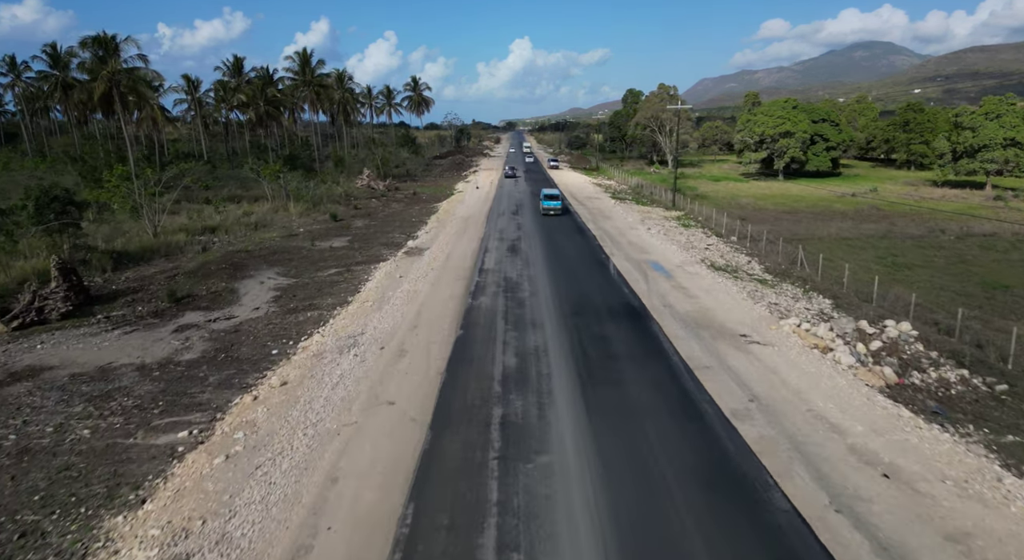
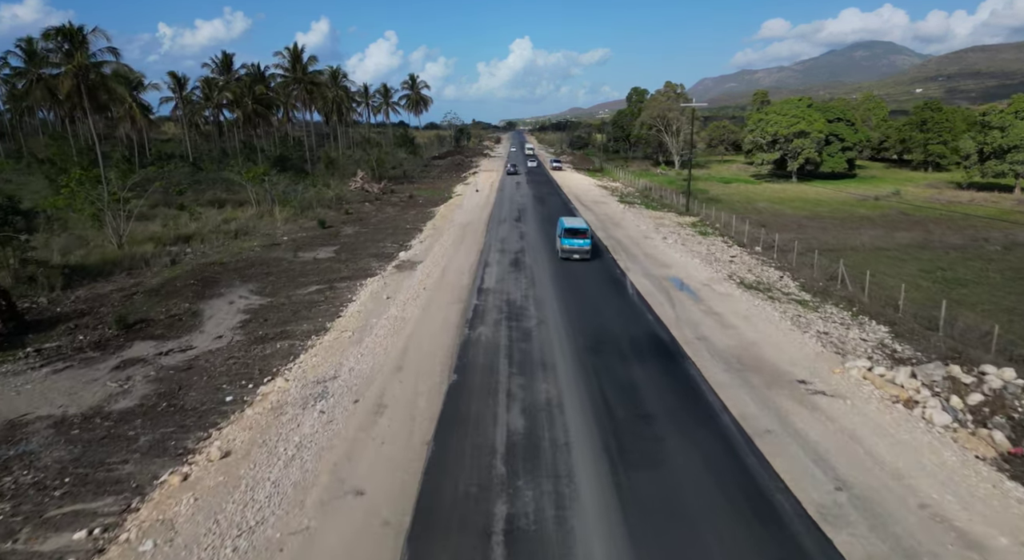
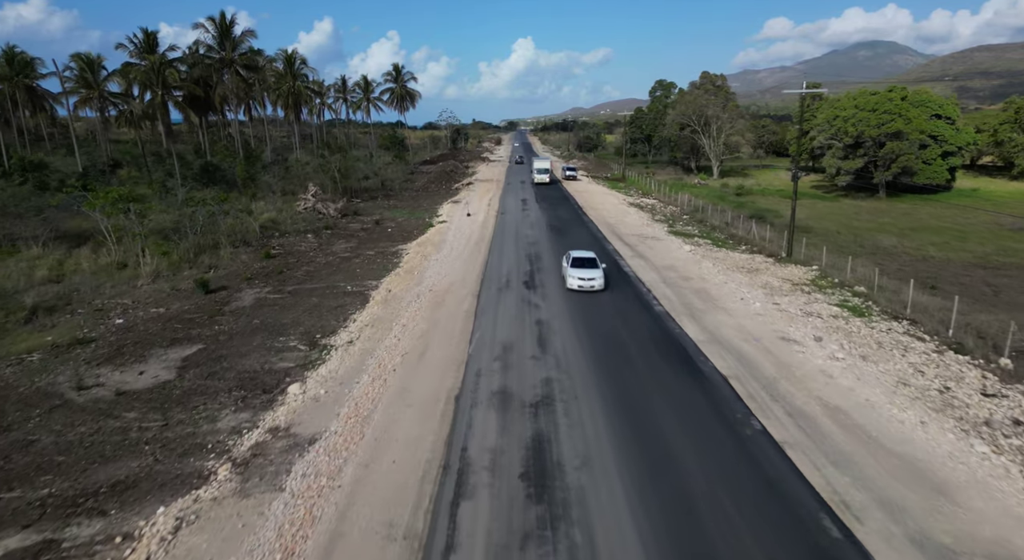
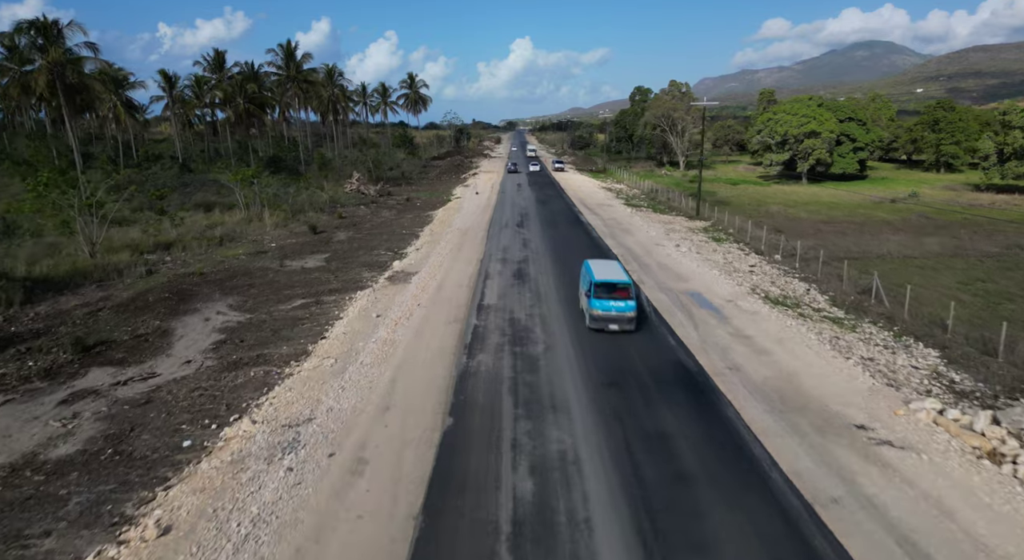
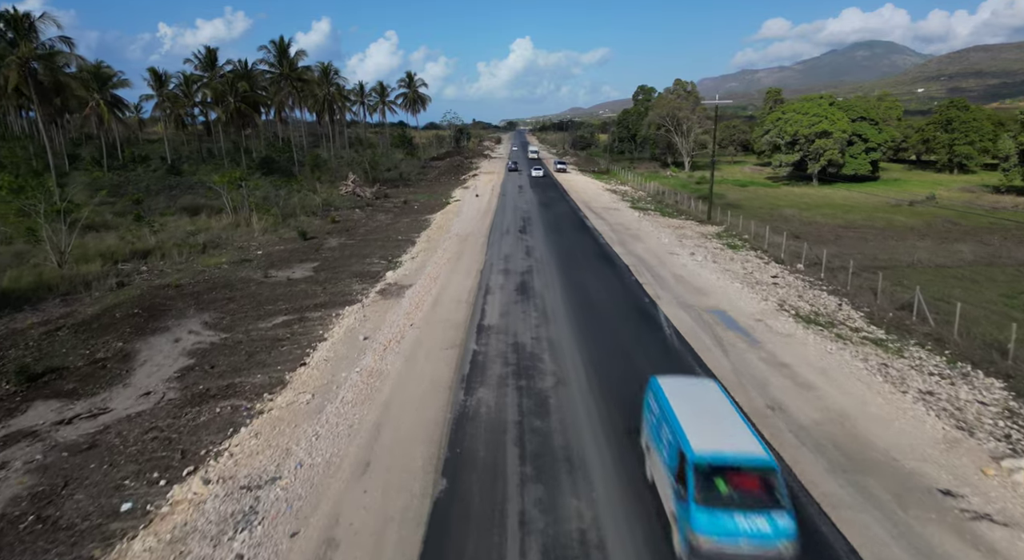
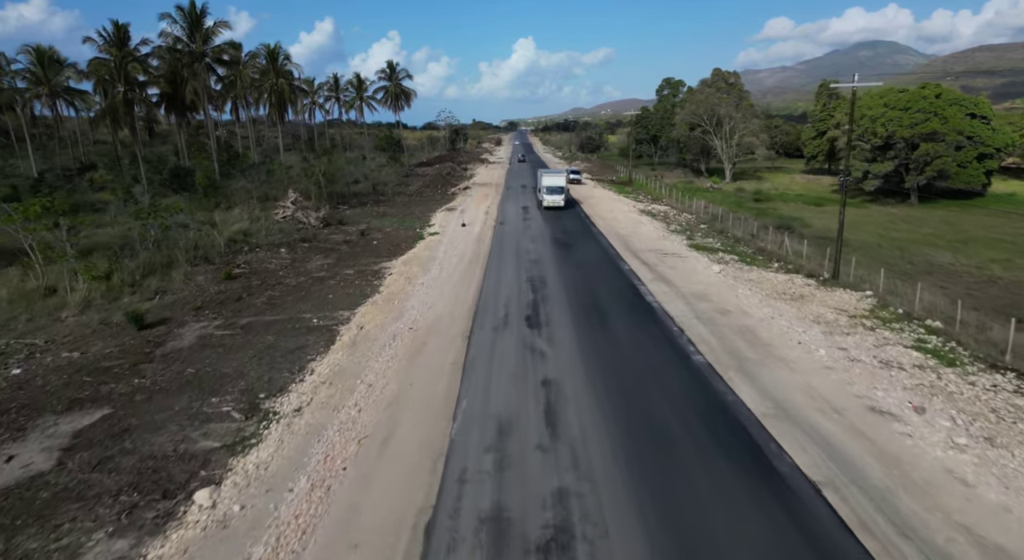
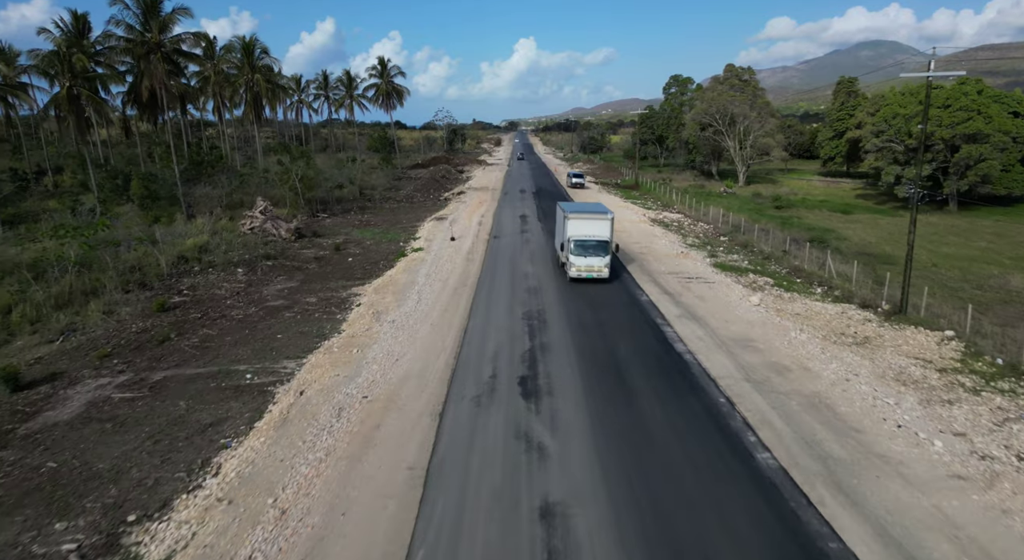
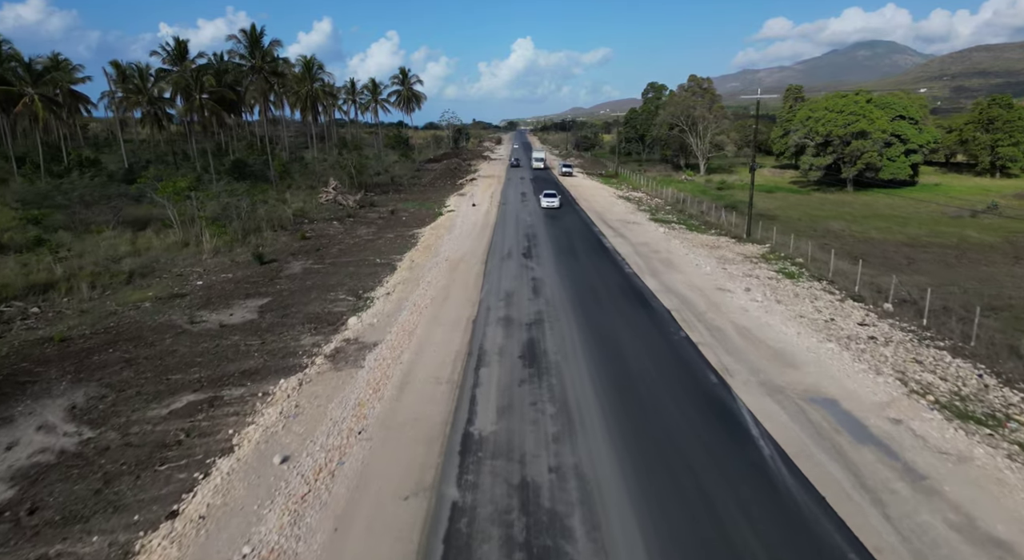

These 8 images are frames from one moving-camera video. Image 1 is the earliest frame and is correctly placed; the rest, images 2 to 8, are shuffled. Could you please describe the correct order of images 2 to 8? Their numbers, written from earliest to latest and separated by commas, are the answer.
2, 4, 5, 8, 3, 6, 7
